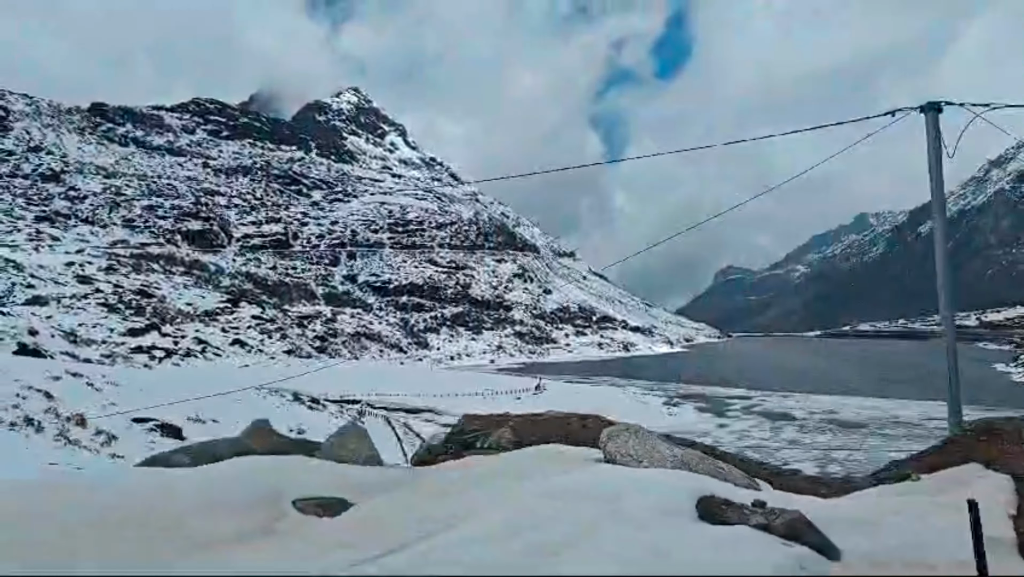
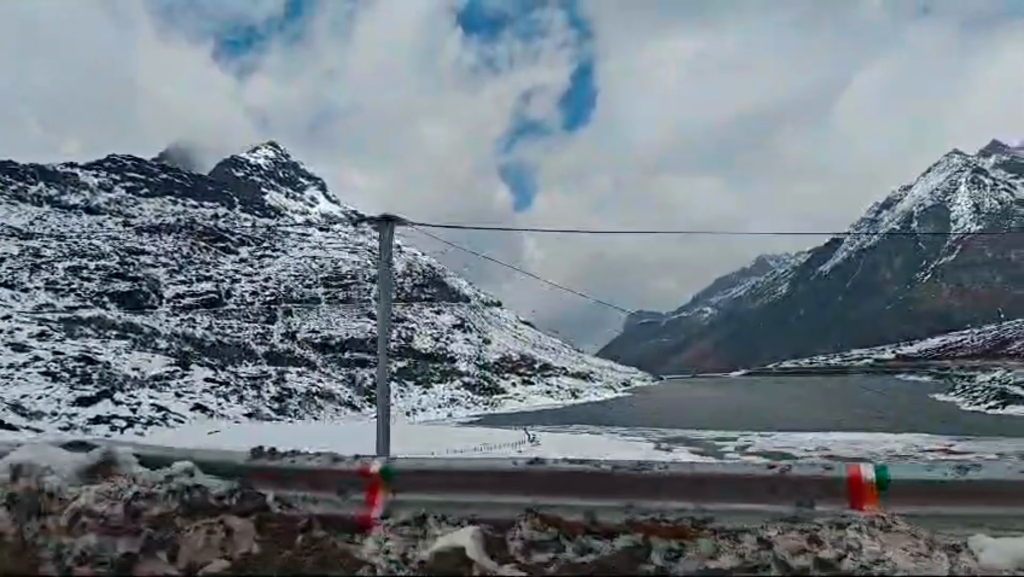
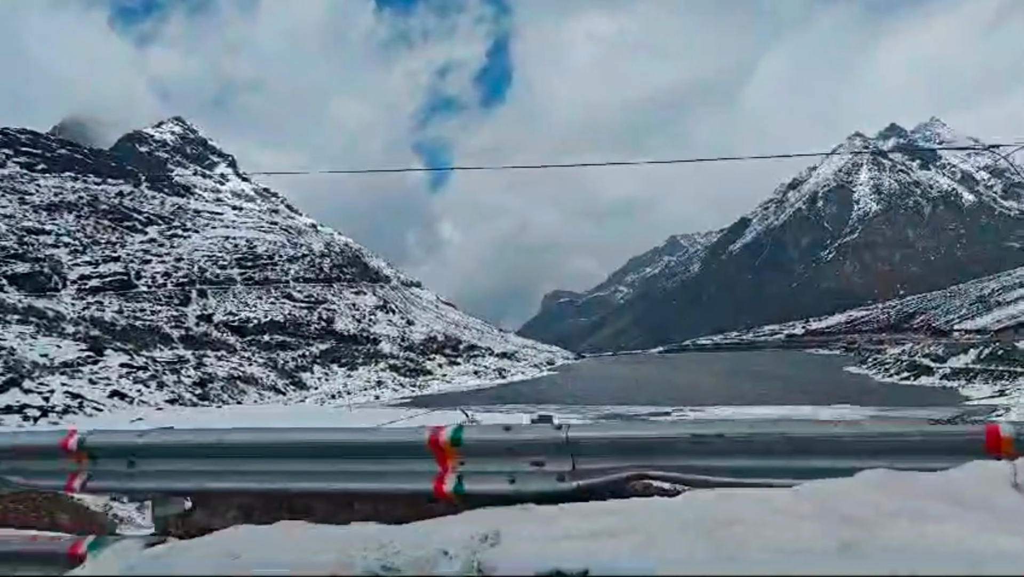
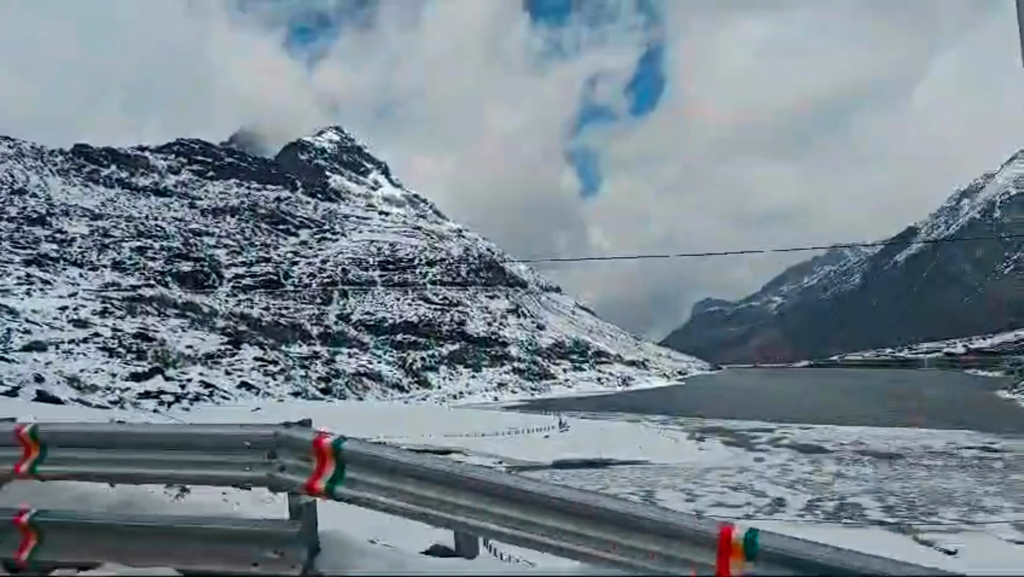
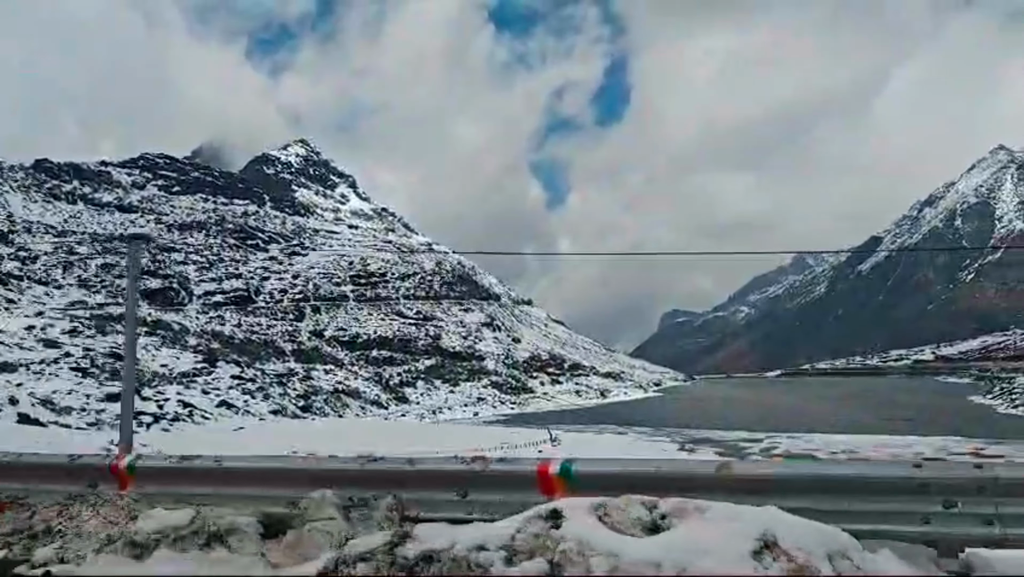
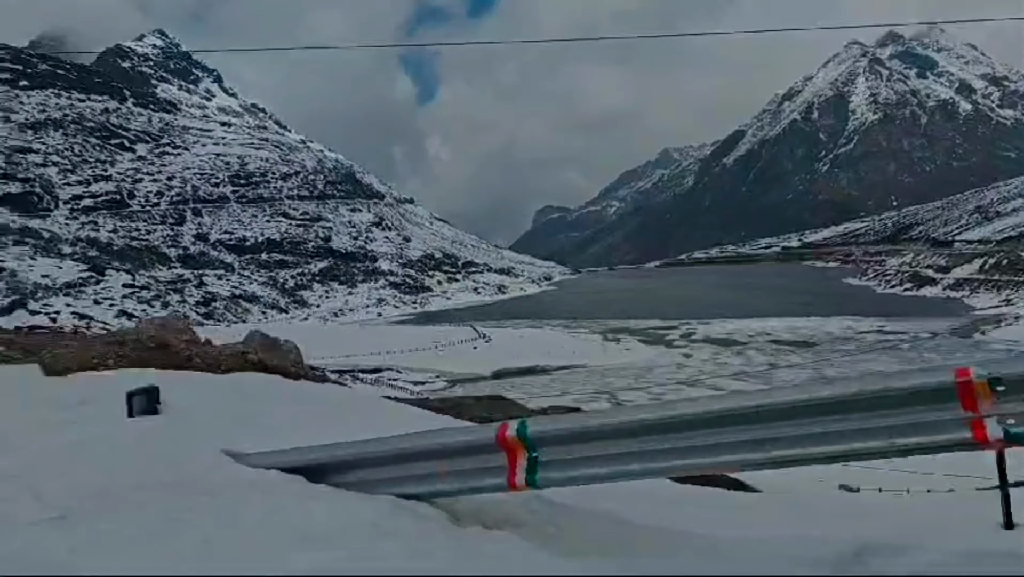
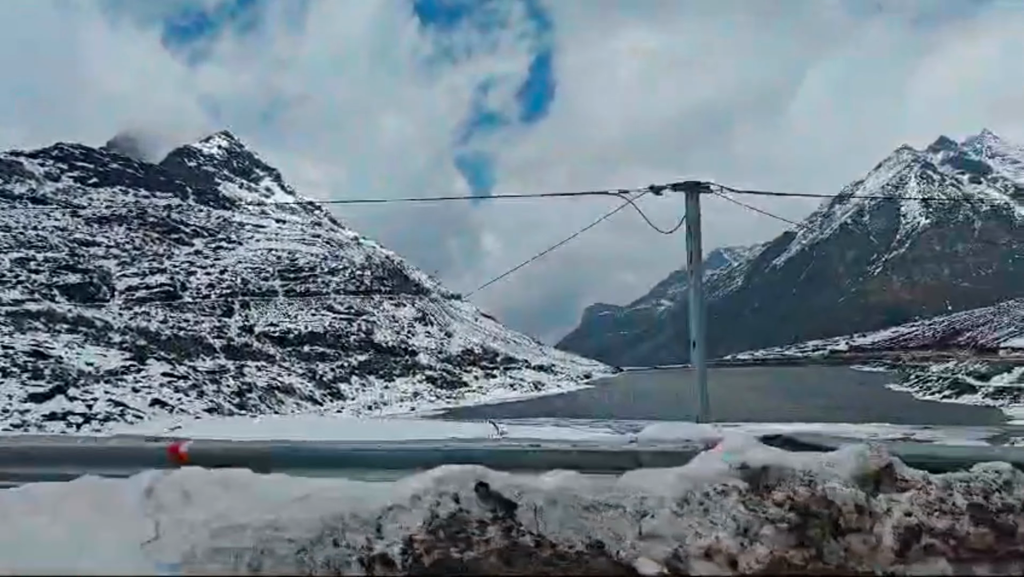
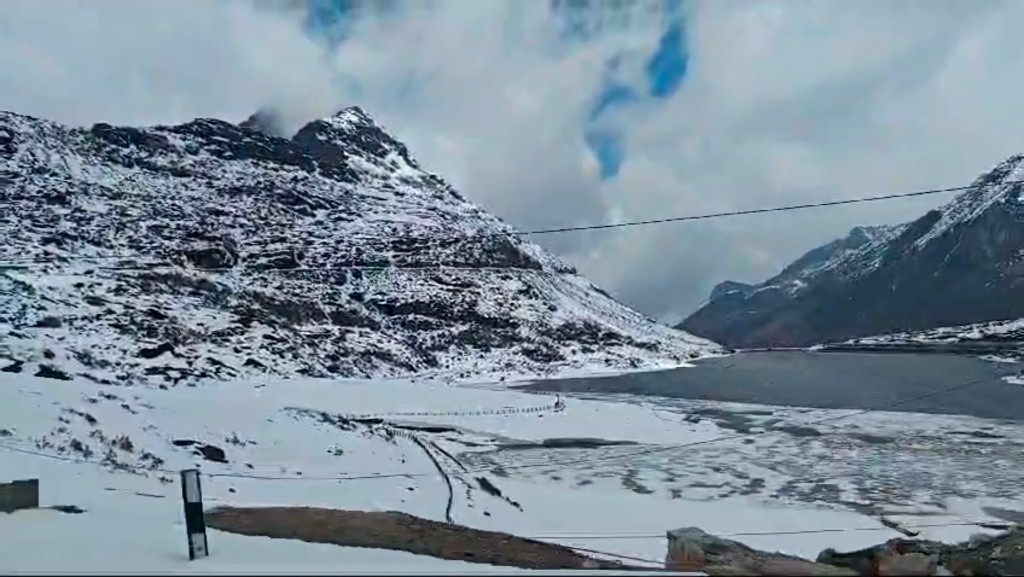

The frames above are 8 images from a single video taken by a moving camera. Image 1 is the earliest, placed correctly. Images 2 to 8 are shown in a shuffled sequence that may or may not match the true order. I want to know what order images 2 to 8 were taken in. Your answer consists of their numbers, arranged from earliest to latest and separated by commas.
8, 4, 5, 2, 7, 3, 6
